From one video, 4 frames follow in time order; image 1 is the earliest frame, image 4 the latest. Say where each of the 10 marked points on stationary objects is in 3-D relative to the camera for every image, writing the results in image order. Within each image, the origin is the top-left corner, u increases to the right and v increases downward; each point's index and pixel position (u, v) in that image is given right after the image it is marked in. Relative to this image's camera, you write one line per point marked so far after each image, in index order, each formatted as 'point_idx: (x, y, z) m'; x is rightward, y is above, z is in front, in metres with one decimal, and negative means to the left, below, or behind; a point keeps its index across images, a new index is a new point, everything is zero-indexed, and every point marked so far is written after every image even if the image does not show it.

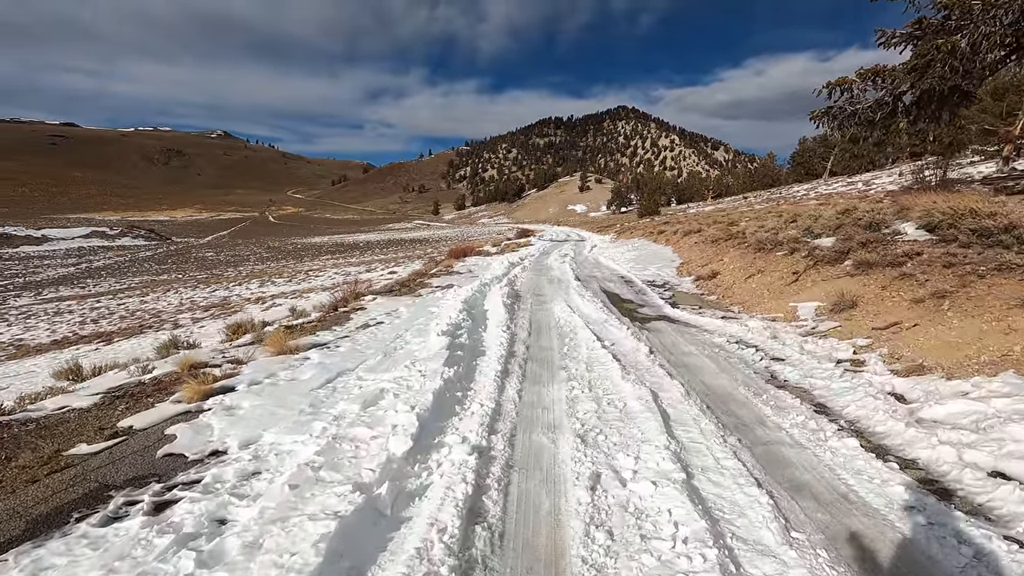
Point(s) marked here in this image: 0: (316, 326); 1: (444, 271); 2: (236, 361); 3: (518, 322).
0: (-3.4, -0.7, +9.4) m
1: (-2.4, +0.6, +19.1) m
2: (-3.5, -0.9, +6.8) m
3: (+0.1, -0.5, +8.6) m
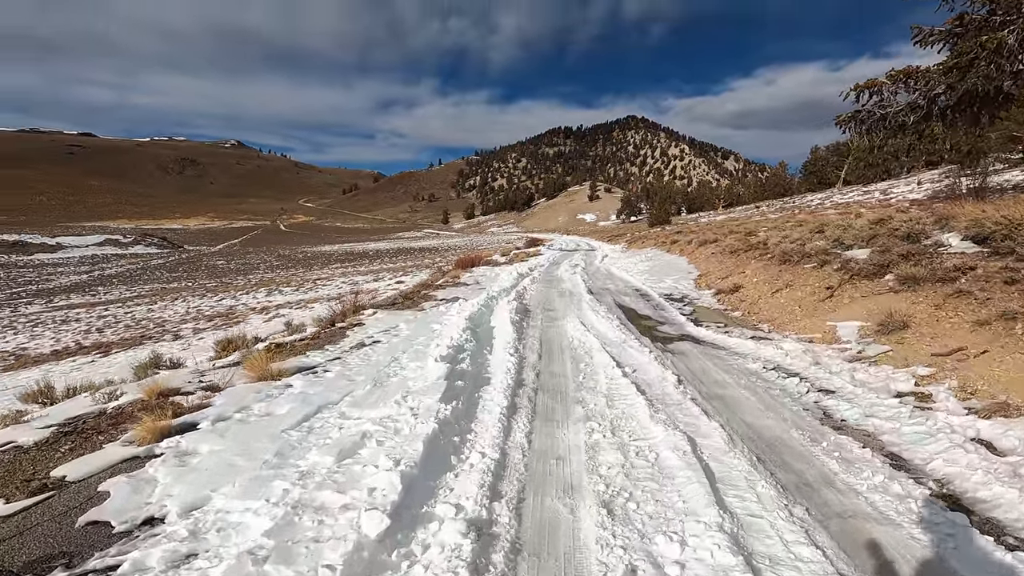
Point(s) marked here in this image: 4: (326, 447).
0: (-3.3, -0.9, +8.6) m
1: (-2.1, +0.2, +18.4) m
2: (-3.4, -1.1, +6.1) m
3: (+0.2, -0.8, +7.8) m
4: (-1.3, -1.1, +3.8) m
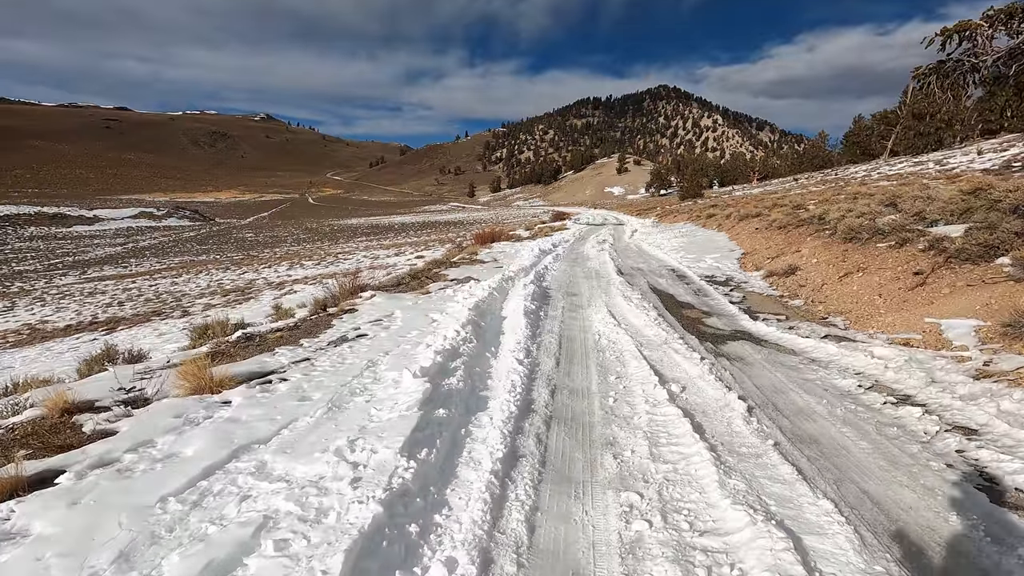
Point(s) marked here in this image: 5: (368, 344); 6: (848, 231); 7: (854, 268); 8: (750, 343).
0: (-3.1, -0.7, +7.3) m
1: (-1.4, +0.9, +16.9) m
2: (-3.4, -1.0, +4.8) m
3: (+0.4, -0.6, +6.3) m
4: (-1.4, -1.1, +2.3) m
5: (-1.7, -0.7, +6.3) m
6: (+7.3, +1.2, +11.6) m
7: (+6.2, +0.4, +9.7) m
8: (+2.8, -0.6, +6.4) m
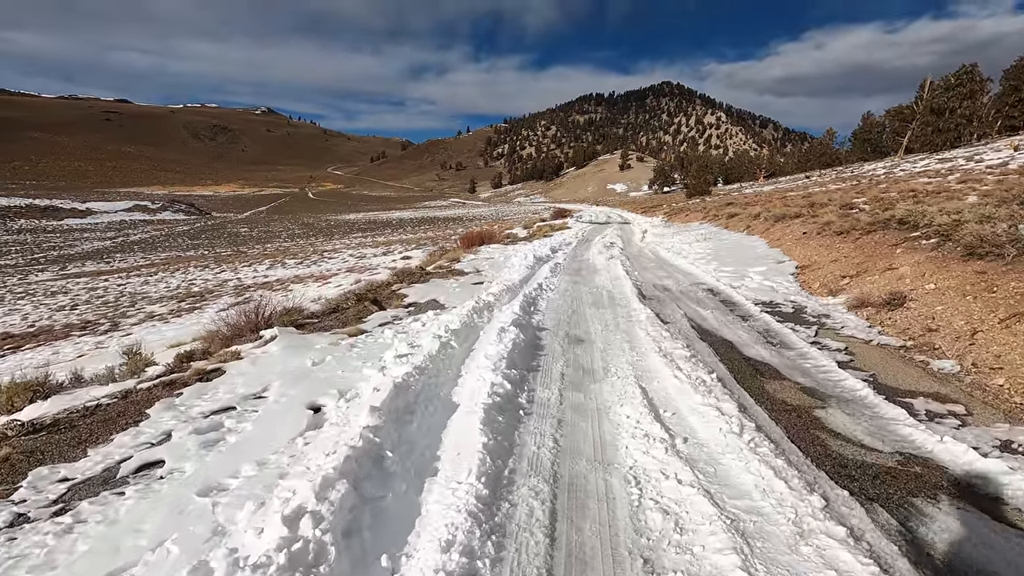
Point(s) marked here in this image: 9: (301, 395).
0: (-3.4, -1.2, +3.8) m
1: (-1.7, +0.5, +13.3) m
2: (-3.7, -1.5, +1.3) m
3: (0.0, -1.1, +2.8) m
4: (-1.7, -1.7, -1.2) m
5: (-2.0, -1.2, +2.8) m
6: (+6.9, +0.7, +8.0) m
7: (+5.8, -0.2, +6.2) m
8: (+2.5, -1.2, +2.8) m
9: (-1.7, -0.9, +4.6) m
